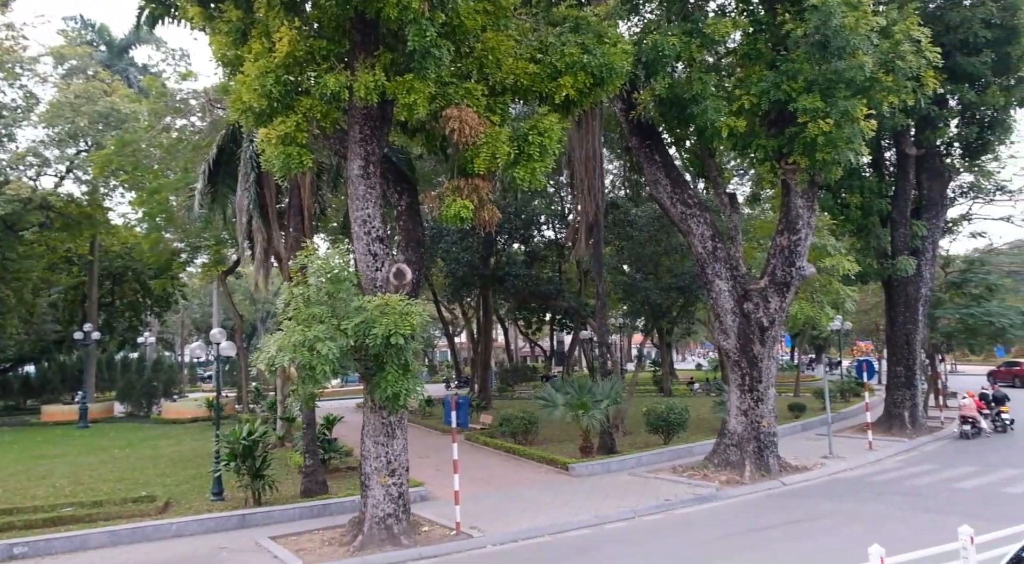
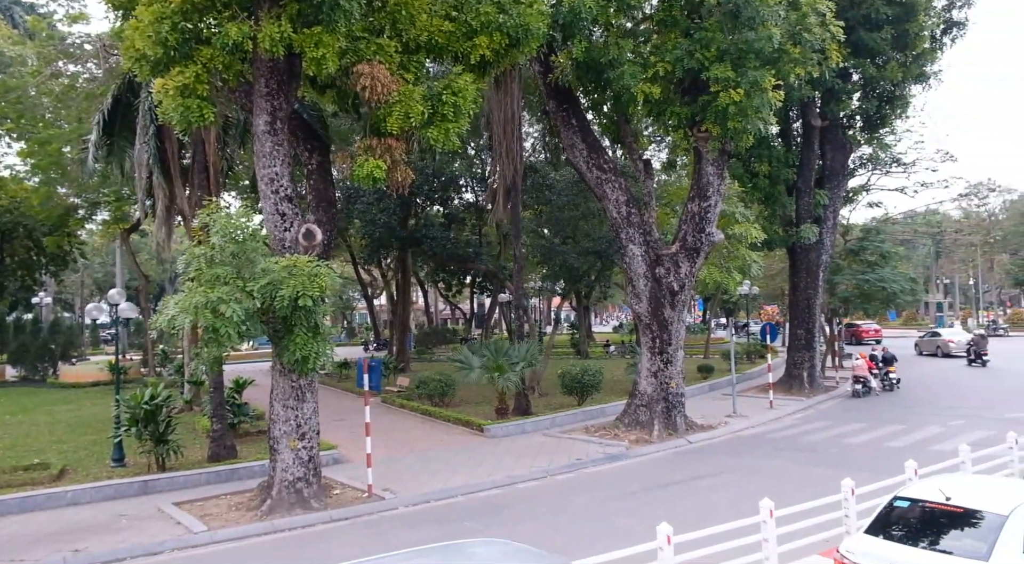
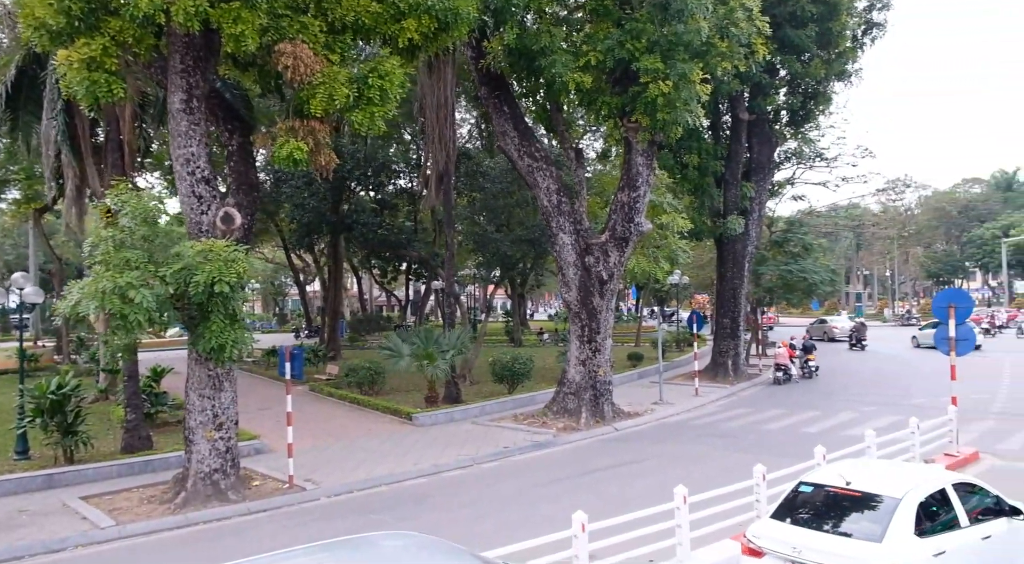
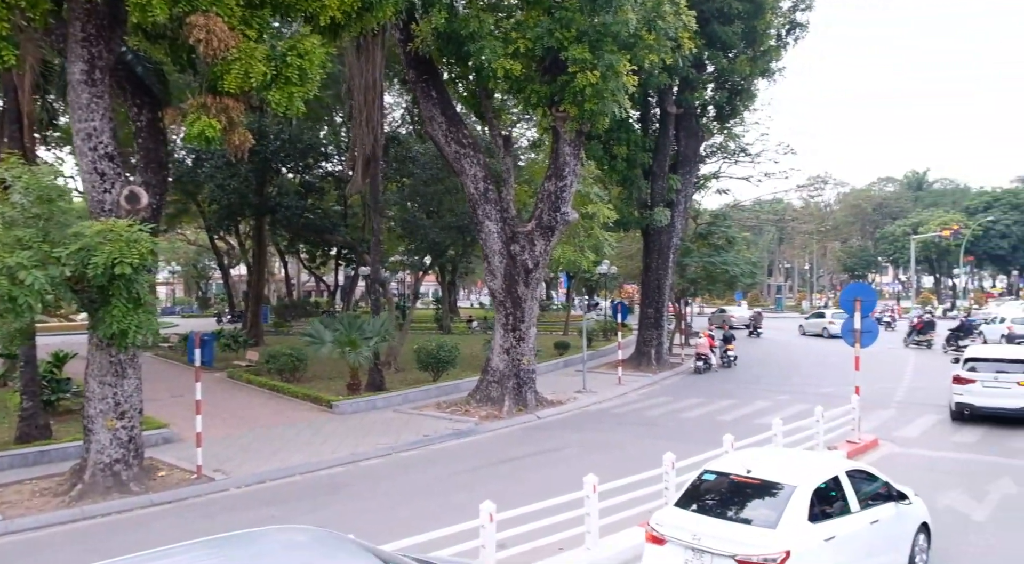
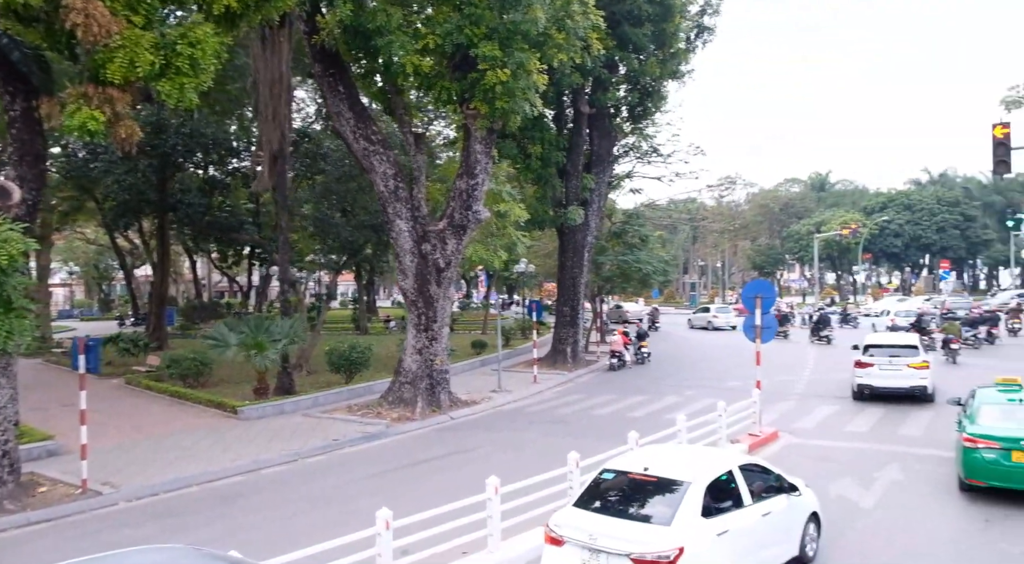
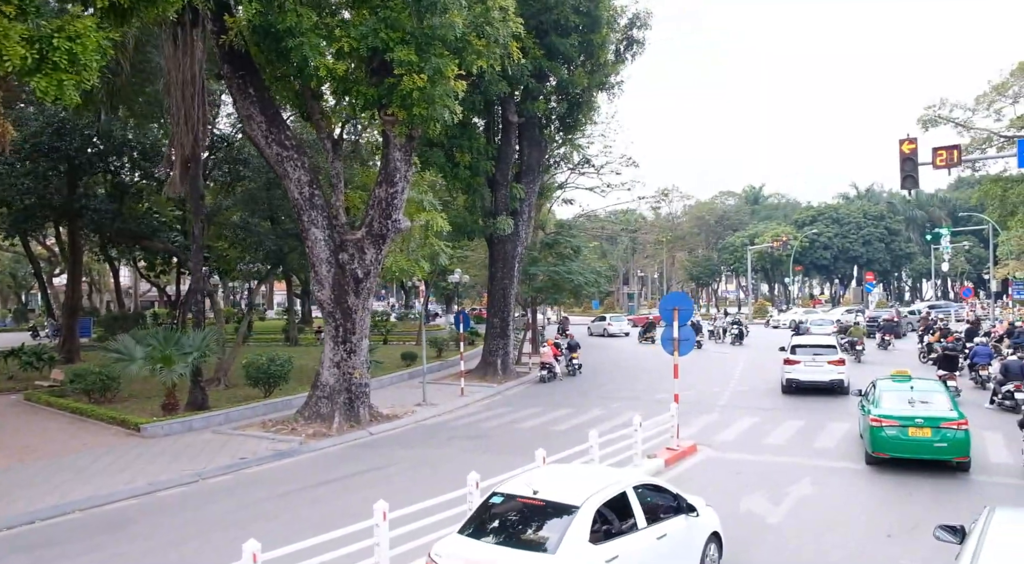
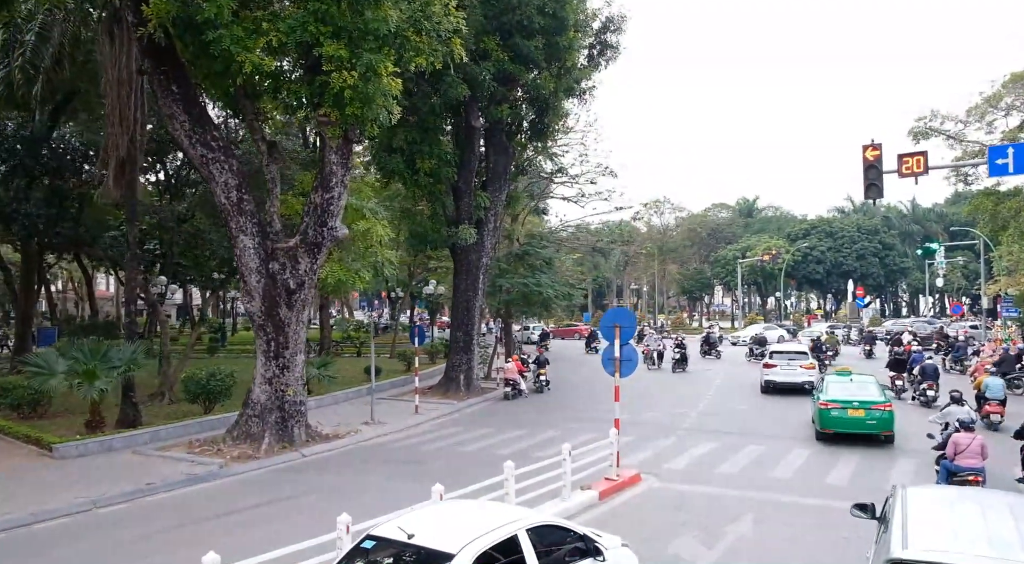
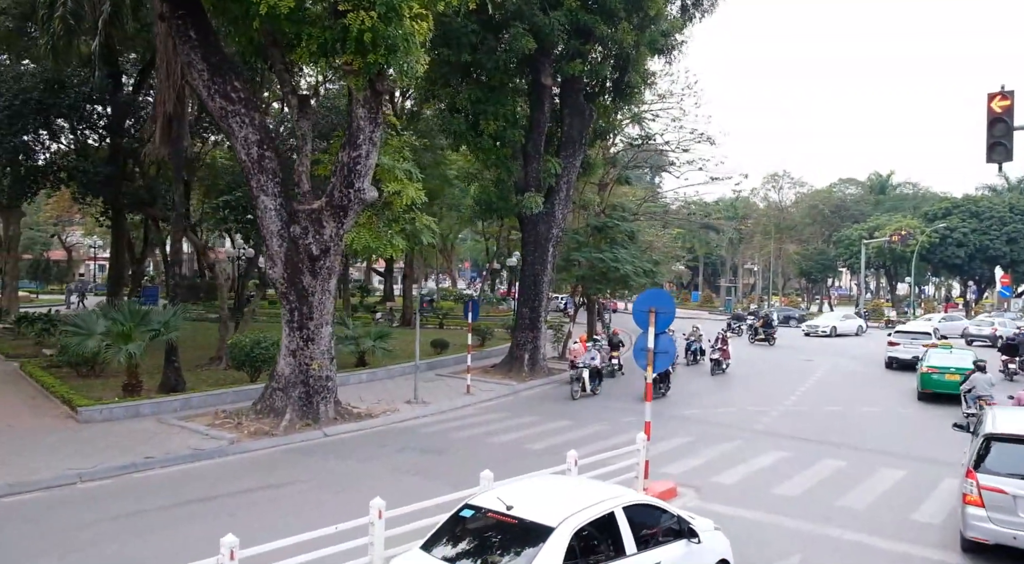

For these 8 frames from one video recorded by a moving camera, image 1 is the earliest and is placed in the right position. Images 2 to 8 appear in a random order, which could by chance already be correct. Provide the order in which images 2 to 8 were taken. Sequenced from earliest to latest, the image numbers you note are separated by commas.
2, 3, 4, 5, 6, 7, 8
